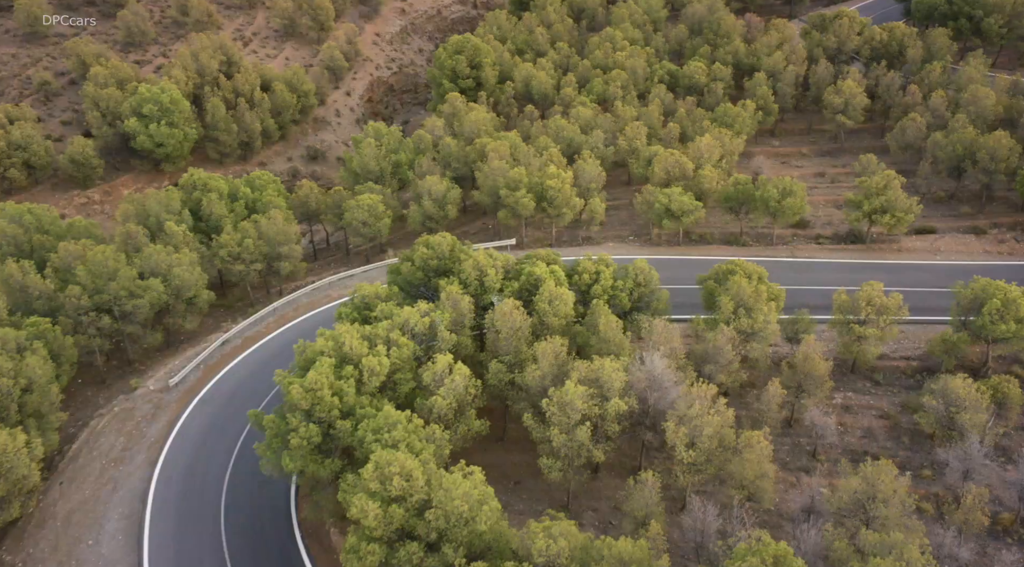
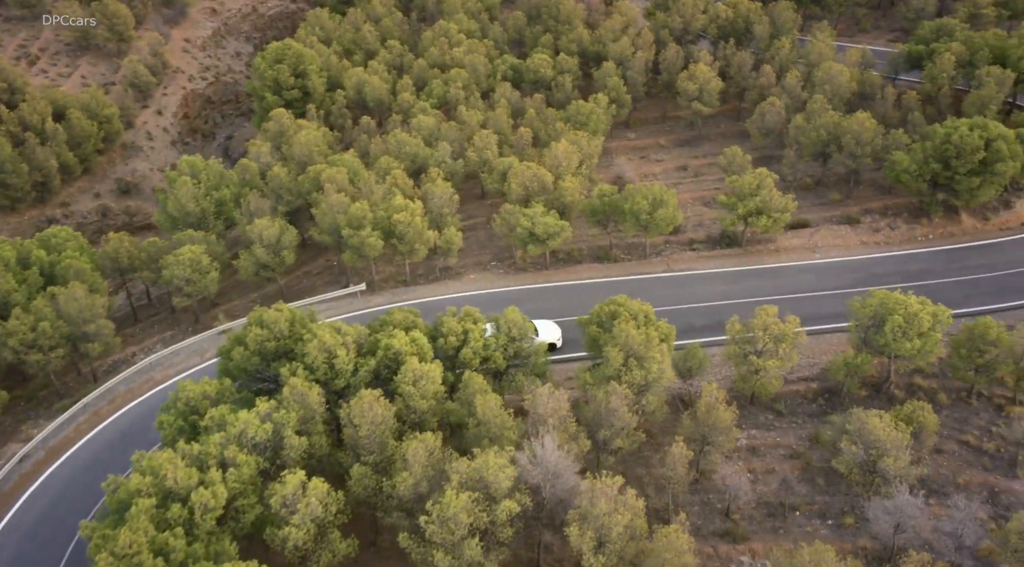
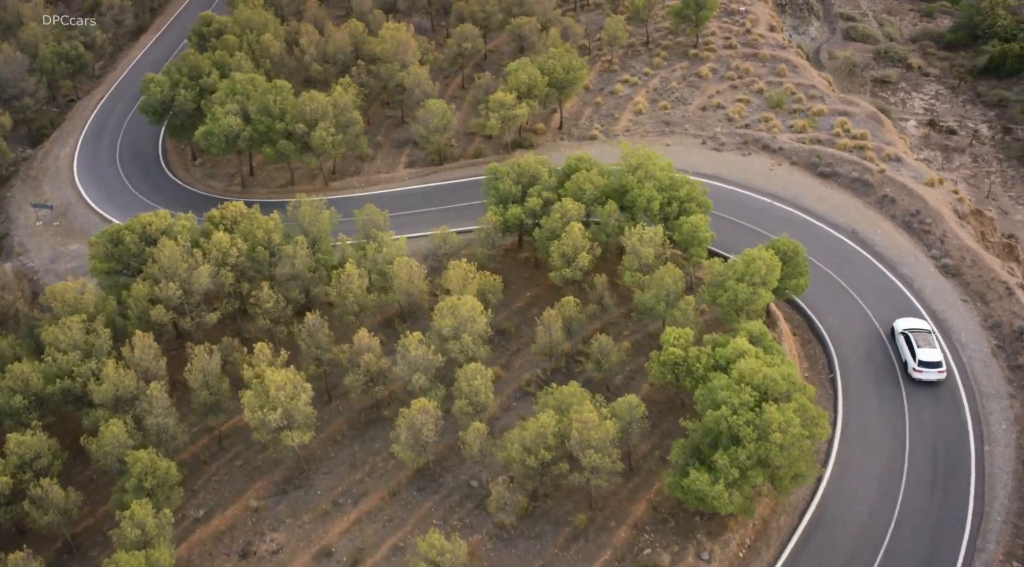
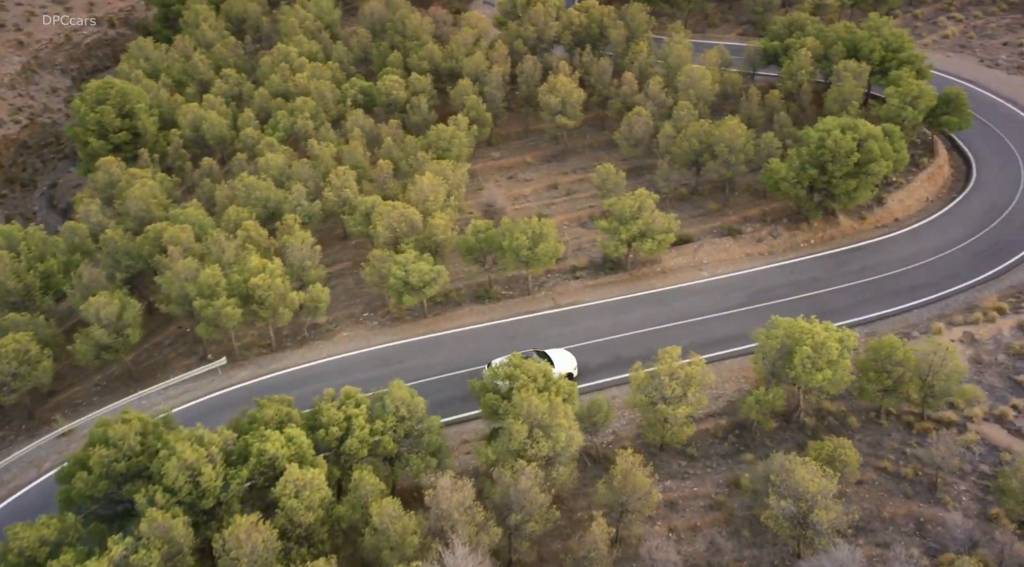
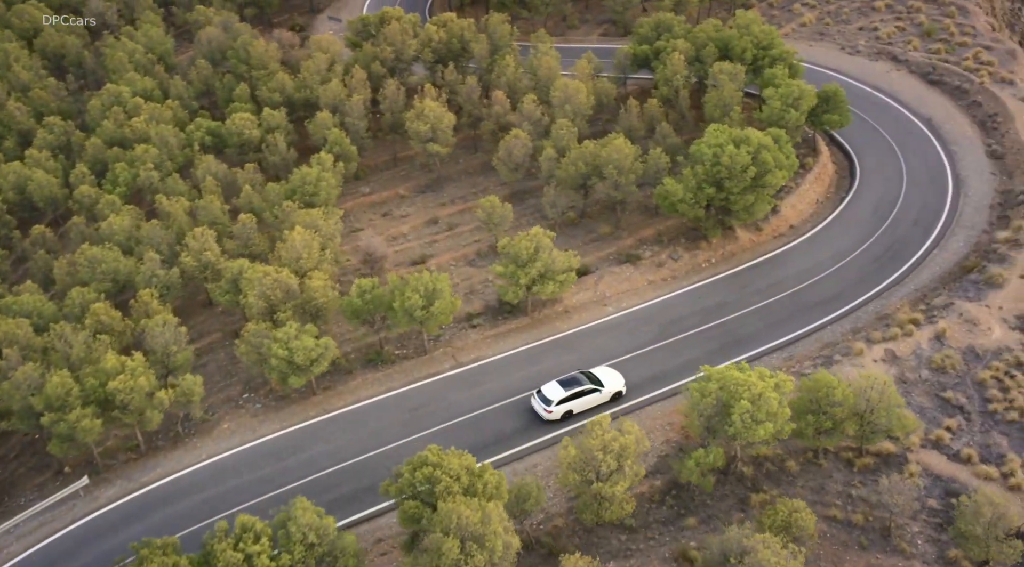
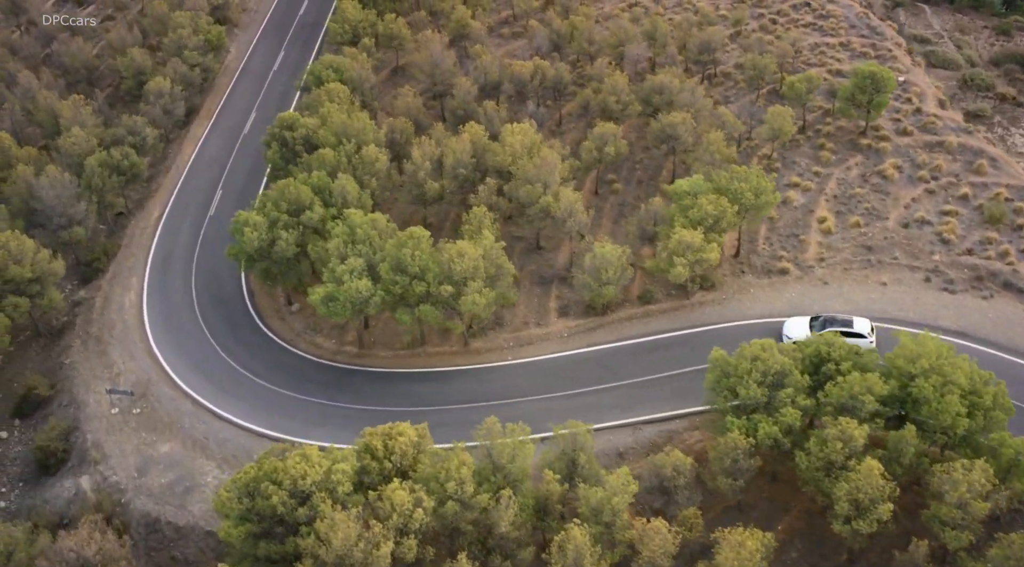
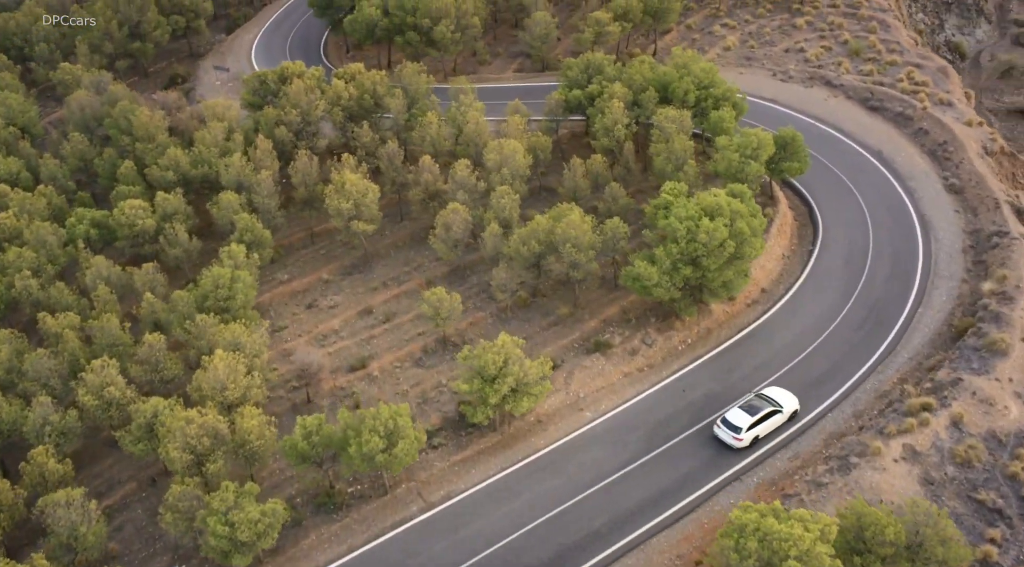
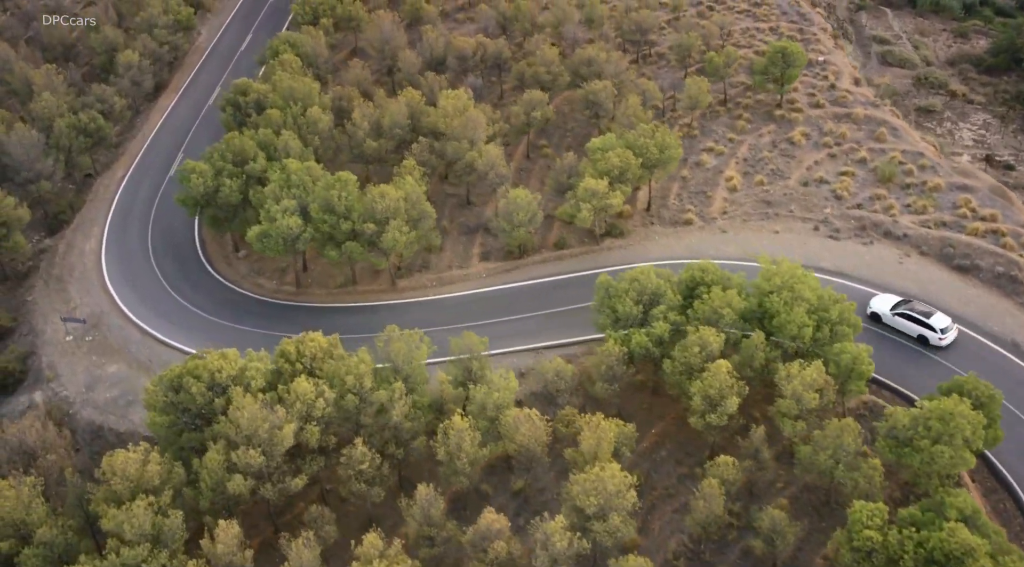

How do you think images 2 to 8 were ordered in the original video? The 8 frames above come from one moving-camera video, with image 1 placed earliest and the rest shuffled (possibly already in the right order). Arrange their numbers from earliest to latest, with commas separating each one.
2, 4, 5, 7, 3, 8, 6
